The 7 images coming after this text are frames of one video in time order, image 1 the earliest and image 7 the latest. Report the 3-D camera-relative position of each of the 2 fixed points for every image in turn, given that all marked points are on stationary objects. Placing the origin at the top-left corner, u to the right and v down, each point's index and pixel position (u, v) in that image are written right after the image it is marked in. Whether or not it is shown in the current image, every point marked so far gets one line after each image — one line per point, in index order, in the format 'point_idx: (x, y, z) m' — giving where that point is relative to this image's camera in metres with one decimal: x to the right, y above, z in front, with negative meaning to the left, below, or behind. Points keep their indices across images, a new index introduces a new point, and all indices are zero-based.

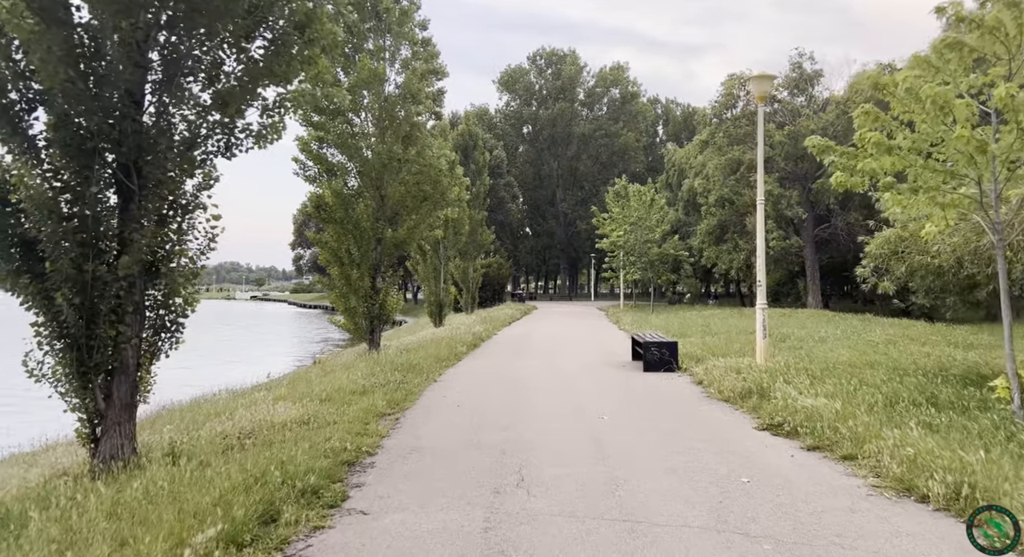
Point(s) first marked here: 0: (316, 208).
0: (-4.5, +1.6, +16.3) m
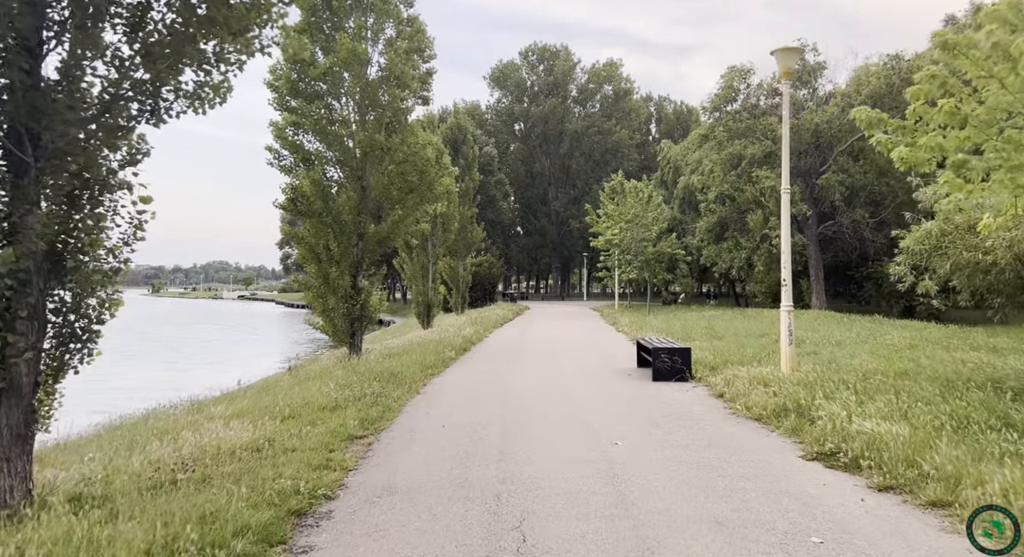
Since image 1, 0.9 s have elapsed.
0: (-4.7, +1.7, +15.0) m
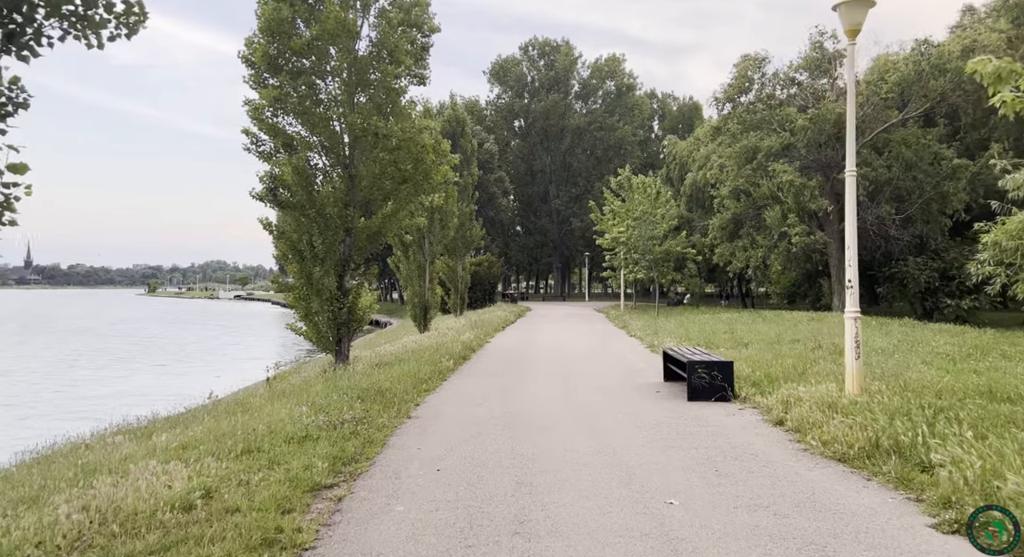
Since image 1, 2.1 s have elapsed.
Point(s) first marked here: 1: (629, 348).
0: (-4.6, +1.7, +13.4) m
1: (+2.6, -1.5, +15.8) m
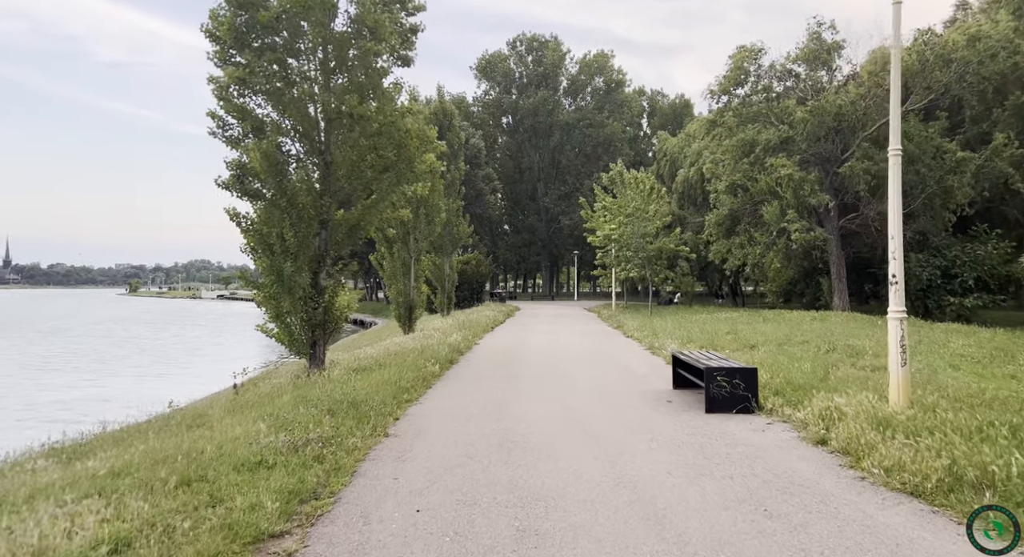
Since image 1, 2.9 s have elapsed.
0: (-4.7, +1.7, +12.2) m
1: (+2.4, -1.5, +14.7) m
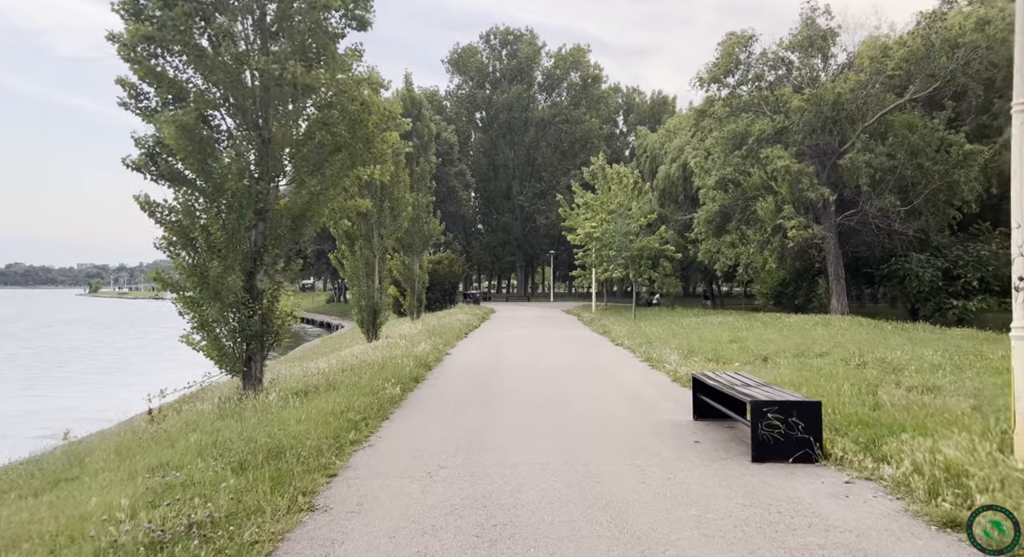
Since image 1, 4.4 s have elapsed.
0: (-5.0, +1.7, +10.0) m
1: (+2.0, -1.5, +12.7) m
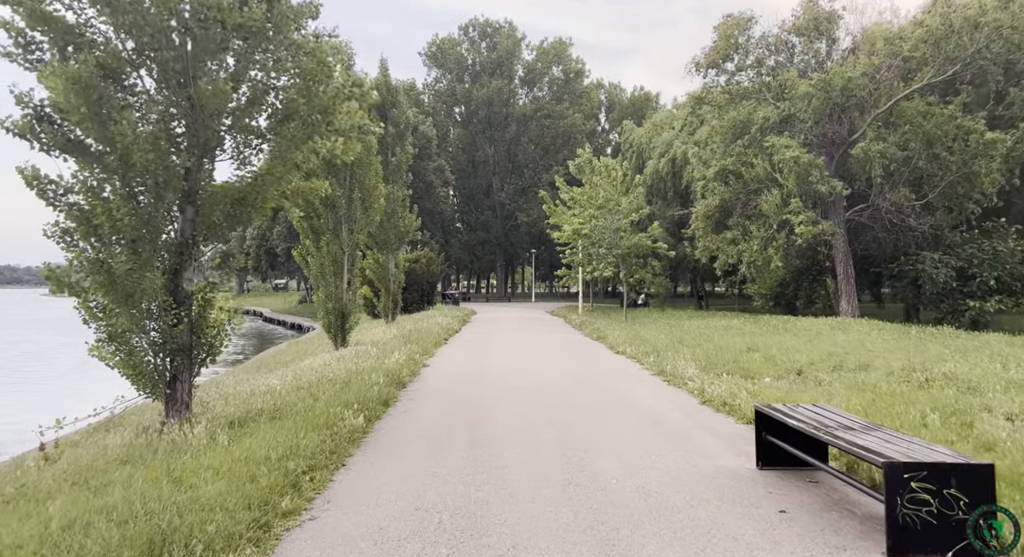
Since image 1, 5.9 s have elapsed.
0: (-5.1, +1.7, +7.8) m
1: (+1.8, -1.5, +10.8) m
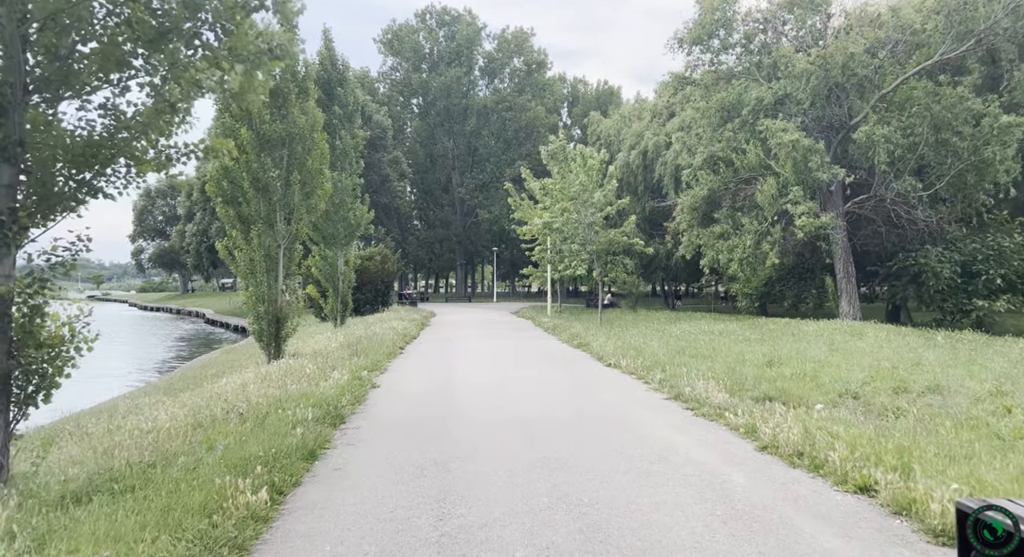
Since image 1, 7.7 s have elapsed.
0: (-5.2, +1.8, +4.8) m
1: (+1.5, -1.5, +8.2) m
